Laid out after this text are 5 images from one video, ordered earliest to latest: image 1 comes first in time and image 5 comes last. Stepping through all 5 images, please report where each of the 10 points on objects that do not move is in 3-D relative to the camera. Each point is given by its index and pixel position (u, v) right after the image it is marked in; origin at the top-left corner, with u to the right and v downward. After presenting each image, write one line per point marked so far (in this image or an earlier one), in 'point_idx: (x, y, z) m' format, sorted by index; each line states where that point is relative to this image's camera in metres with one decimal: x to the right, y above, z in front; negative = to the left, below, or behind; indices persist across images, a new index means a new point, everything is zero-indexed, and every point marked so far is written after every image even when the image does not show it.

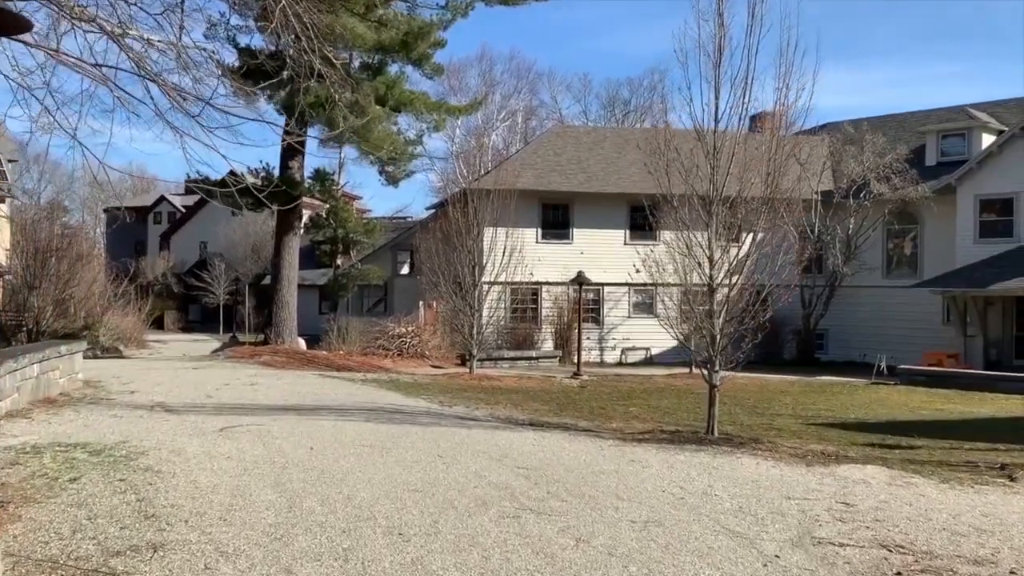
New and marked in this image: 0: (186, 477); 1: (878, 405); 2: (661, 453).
0: (-2.3, -1.3, +6.7) m
1: (+7.1, -2.3, +18.1) m
2: (+1.3, -1.5, +8.4) m
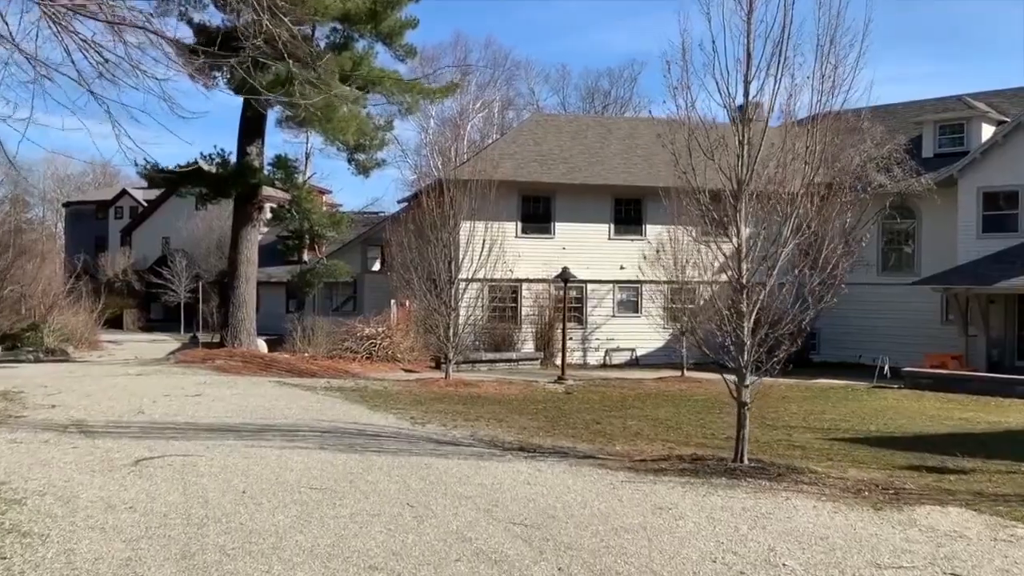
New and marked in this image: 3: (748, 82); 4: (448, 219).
0: (-2.4, -1.3, +4.9) m
1: (+6.7, -2.2, +16.6) m
2: (+1.3, -1.5, +6.6) m
3: (+2.1, +1.8, +8.2) m
4: (-1.3, +1.4, +18.4) m
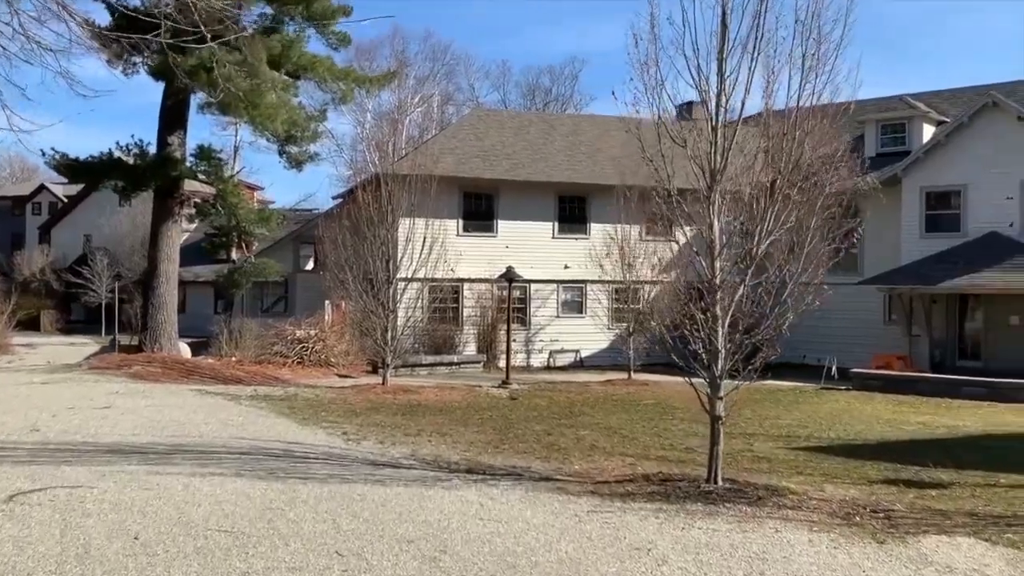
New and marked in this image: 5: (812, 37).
0: (-2.5, -1.3, +3.7) m
1: (+5.7, -2.2, +16.0) m
2: (+1.0, -1.5, +5.8) m
3: (+1.7, +1.8, +7.4) m
4: (-2.3, +1.3, +17.3) m
5: (+2.3, +1.9, +7.3) m
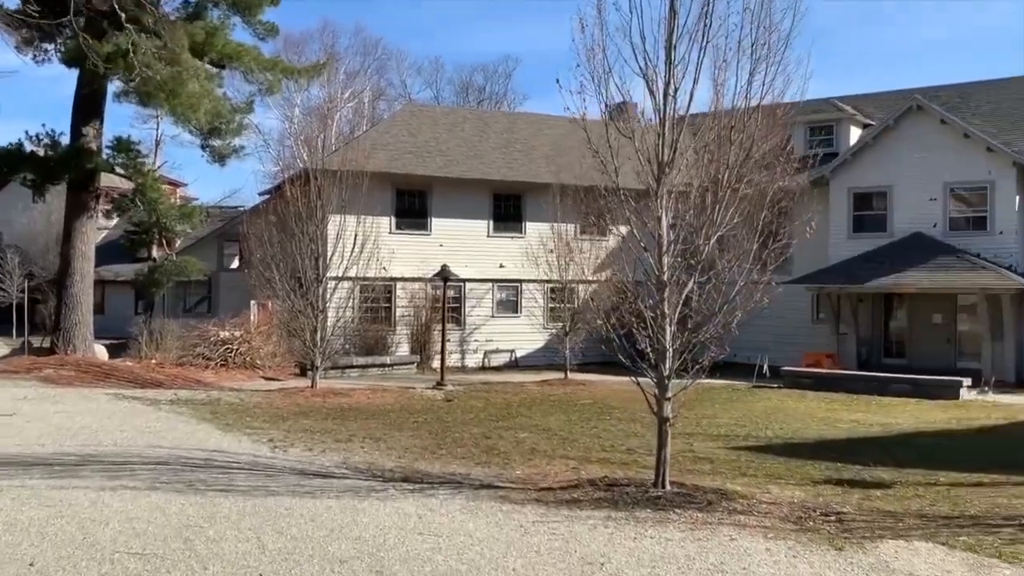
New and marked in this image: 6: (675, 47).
0: (-2.7, -1.3, +3.2) m
1: (+4.6, -2.2, +16.0) m
2: (+0.6, -1.4, +5.4) m
3: (+1.2, +1.8, +7.1) m
4: (-3.5, +1.4, +16.7) m
5: (+1.9, +2.0, +7.1) m
6: (+1.2, +1.8, +7.1) m
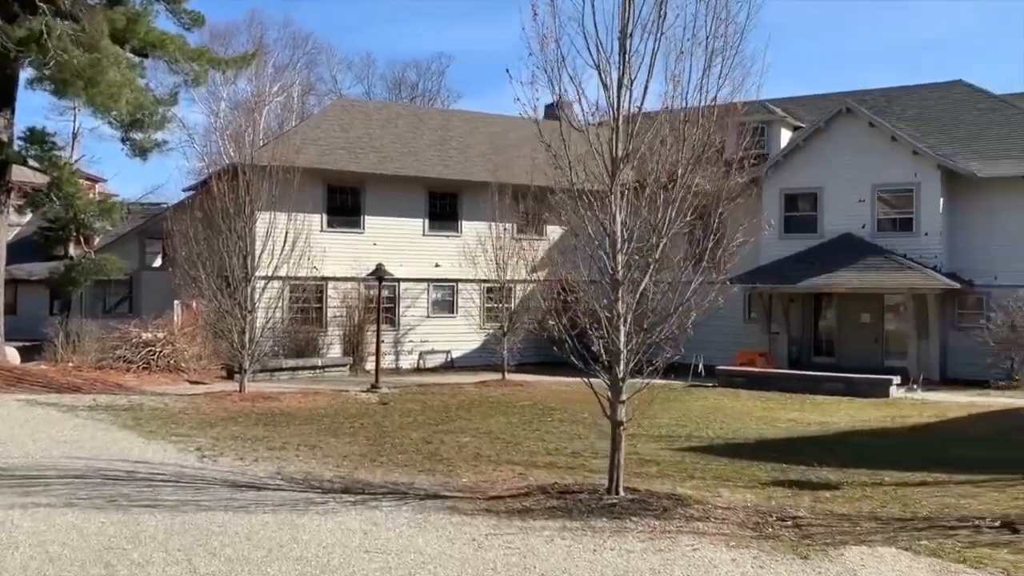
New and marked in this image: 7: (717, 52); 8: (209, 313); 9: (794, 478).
0: (-2.8, -1.3, +2.6) m
1: (+3.6, -2.2, +16.0) m
2: (+0.4, -1.4, +5.1) m
3: (+0.8, +1.8, +6.8) m
4: (-4.6, +1.4, +16.1) m
5: (+1.5, +2.0, +6.9) m
6: (+0.8, +1.8, +6.8) m
7: (+1.5, +1.7, +6.9) m
8: (-5.4, -0.4, +16.9) m
9: (+2.9, -1.9, +9.5) m
